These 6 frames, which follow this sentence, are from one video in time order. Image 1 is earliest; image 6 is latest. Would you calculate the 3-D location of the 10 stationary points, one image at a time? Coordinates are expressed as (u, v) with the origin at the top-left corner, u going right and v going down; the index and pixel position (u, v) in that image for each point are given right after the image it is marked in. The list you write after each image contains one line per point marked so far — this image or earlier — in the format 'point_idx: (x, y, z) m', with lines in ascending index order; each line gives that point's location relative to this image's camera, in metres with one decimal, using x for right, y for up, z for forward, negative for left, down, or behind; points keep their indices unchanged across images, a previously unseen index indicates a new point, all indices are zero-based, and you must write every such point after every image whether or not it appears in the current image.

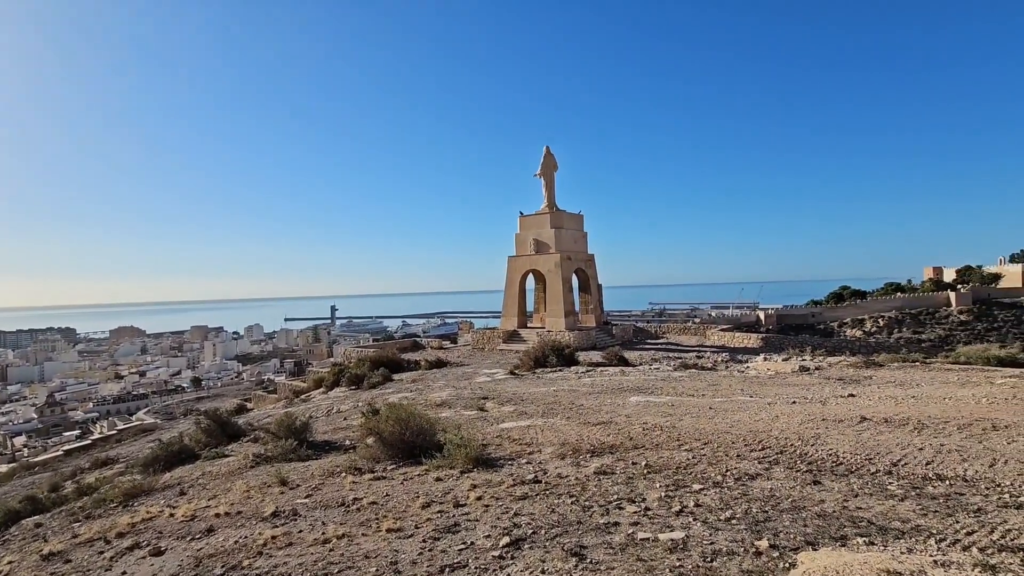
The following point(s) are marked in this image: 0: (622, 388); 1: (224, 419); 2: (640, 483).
0: (+2.4, -2.2, +11.3) m
1: (-6.0, -2.7, +10.9) m
2: (+1.1, -1.6, +4.3) m
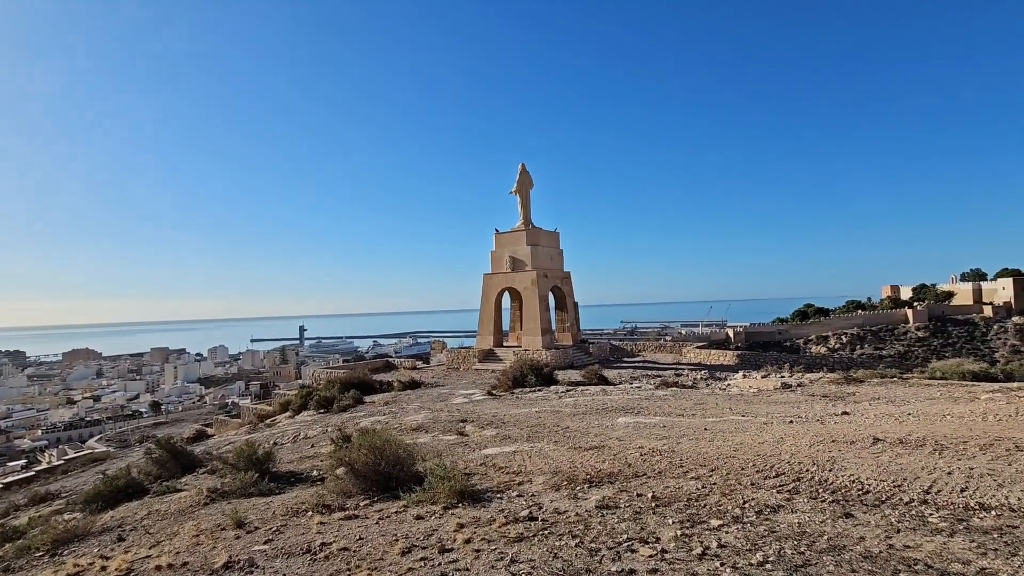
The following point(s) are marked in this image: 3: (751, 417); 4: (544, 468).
0: (+2.0, -2.5, +10.8) m
1: (-6.4, -3.1, +9.9) m
2: (+1.0, -1.7, +3.8) m
3: (+3.8, -2.1, +8.2) m
4: (+0.3, -2.0, +5.7) m
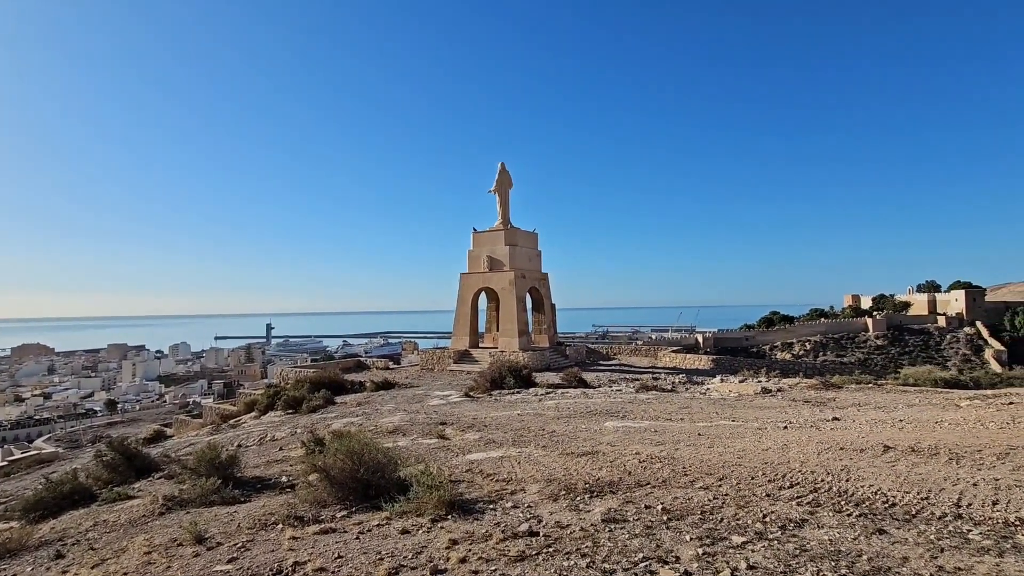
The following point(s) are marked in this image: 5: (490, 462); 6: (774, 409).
0: (+1.6, -2.5, +10.5) m
1: (-6.7, -2.9, +9.2) m
2: (+1.0, -1.7, +3.5) m
3: (+3.6, -2.1, +8.0) m
4: (+0.2, -1.9, +5.3) m
5: (-0.3, -2.1, +6.2) m
6: (+5.0, -2.3, +10.0) m
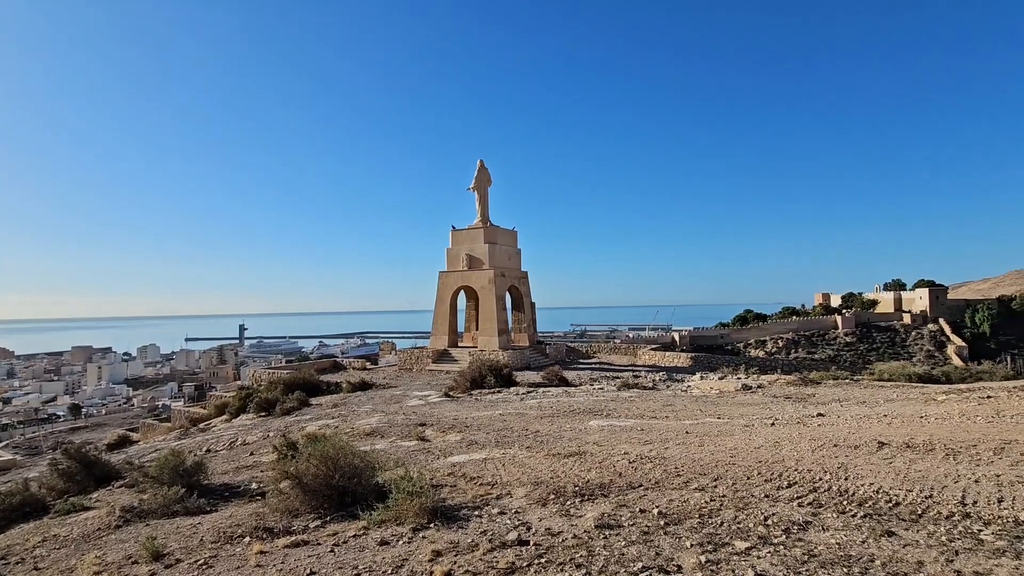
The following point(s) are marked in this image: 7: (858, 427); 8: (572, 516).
0: (+1.2, -2.4, +10.3) m
1: (-7.0, -2.8, +8.7) m
2: (+0.9, -1.6, +3.2) m
3: (+3.3, -2.0, +7.9) m
4: (+0.1, -1.9, +5.1) m
5: (-0.5, -2.0, +6.0) m
6: (+4.7, -2.3, +9.9) m
7: (+4.0, -1.6, +6.0) m
8: (+0.4, -1.7, +3.9) m
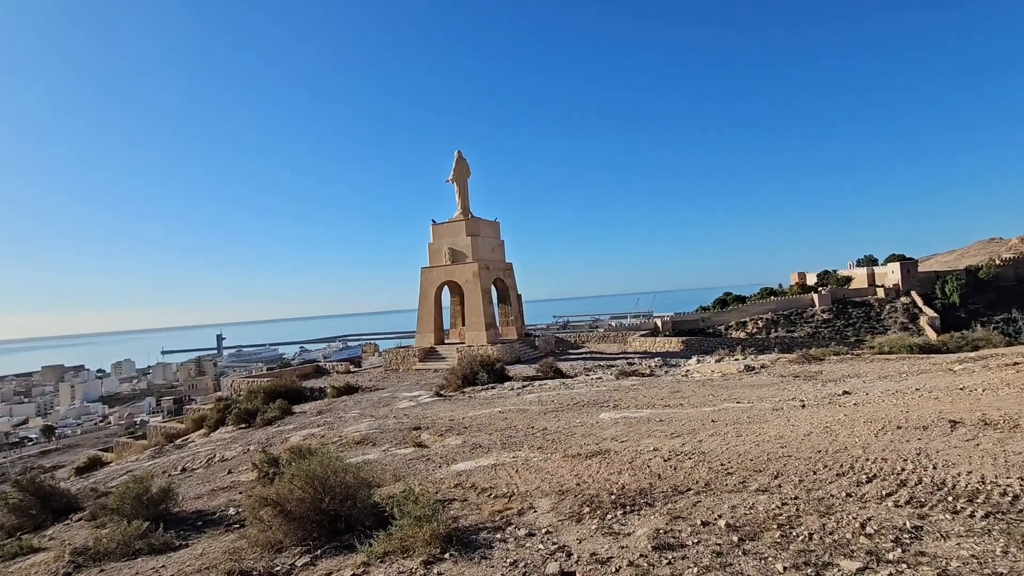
0: (+1.2, -2.1, +9.7) m
1: (-6.9, -3.0, +7.7) m
2: (+1.2, -1.4, +2.6) m
3: (+3.4, -1.6, +7.3) m
4: (+0.3, -1.7, +4.4) m
5: (-0.3, -1.9, +5.3) m
6: (+4.7, -1.8, +9.4) m
7: (+4.1, -1.2, +5.4) m
8: (+0.6, -1.5, +3.2) m
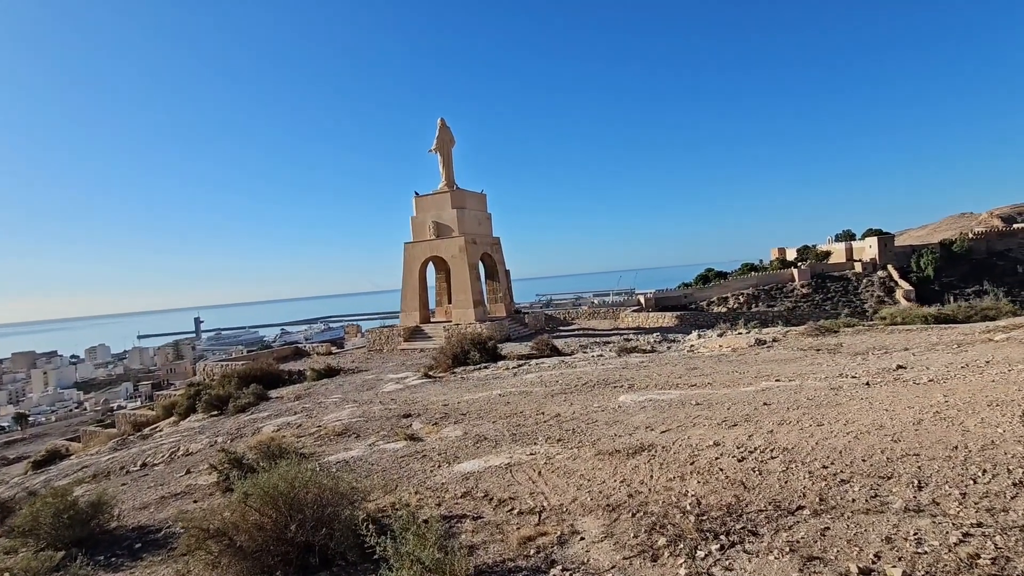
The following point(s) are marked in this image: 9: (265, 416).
0: (+1.2, -1.6, +8.6) m
1: (-6.8, -2.6, +6.5) m
2: (+1.4, -1.1, +1.5) m
3: (+3.5, -1.1, +6.4) m
4: (+0.5, -1.4, +3.3) m
5: (-0.1, -1.5, +4.2) m
6: (+4.7, -1.2, +8.5) m
7: (+4.2, -0.8, +4.5) m
8: (+0.9, -1.2, +2.1) m
9: (-4.9, -2.5, +10.2) m
